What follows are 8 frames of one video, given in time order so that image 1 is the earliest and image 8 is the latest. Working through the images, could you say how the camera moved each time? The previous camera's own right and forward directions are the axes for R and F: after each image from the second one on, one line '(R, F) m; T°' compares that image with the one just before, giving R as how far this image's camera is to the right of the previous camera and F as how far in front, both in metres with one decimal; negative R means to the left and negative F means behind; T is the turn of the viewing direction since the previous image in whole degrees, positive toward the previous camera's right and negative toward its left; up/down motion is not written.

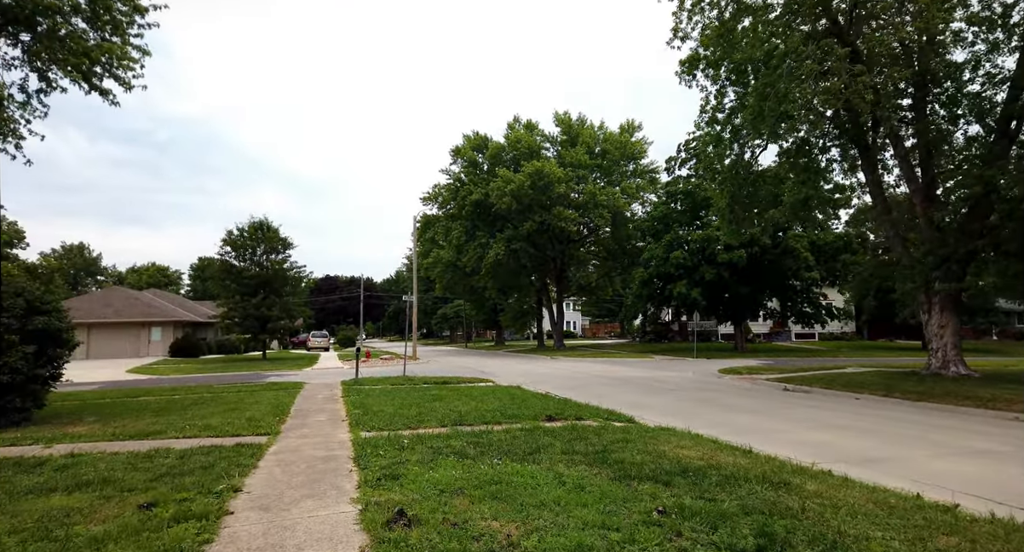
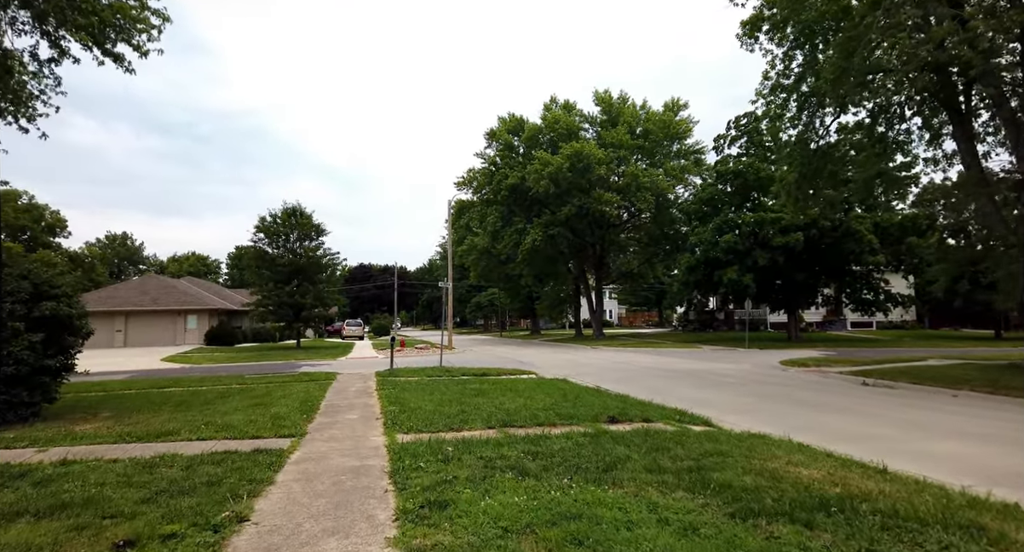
(-0.4, +1.3) m; -3°
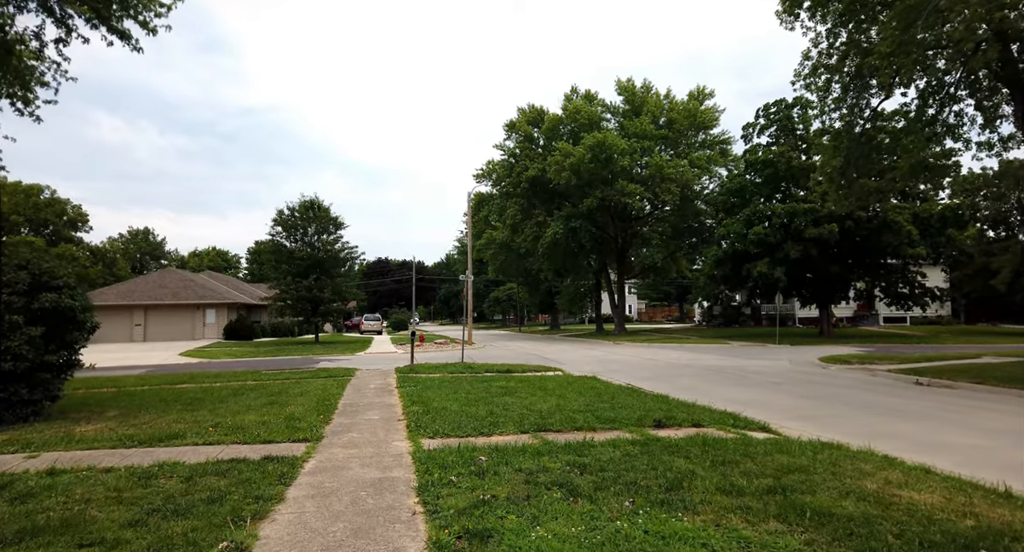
(-0.3, +0.8) m; -2°
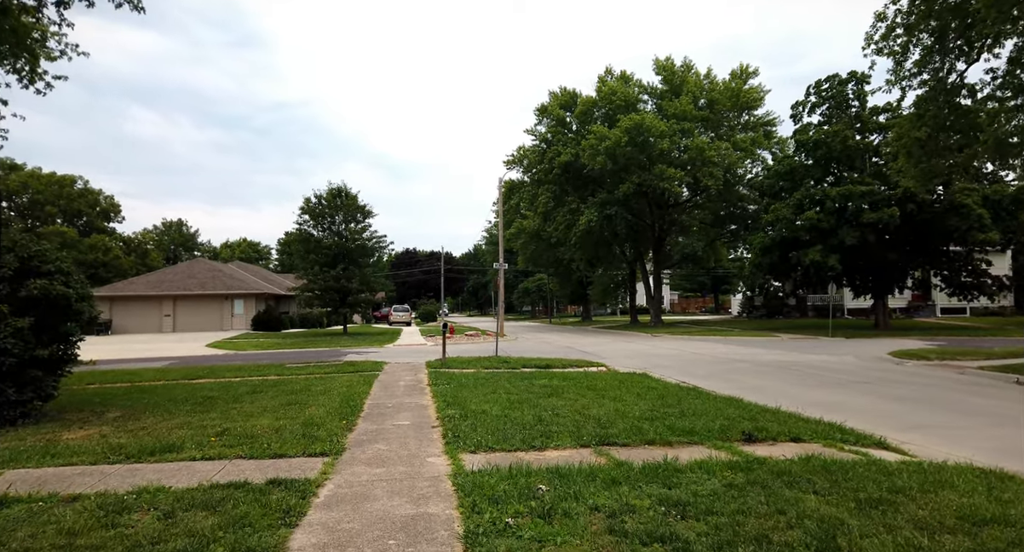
(-0.3, +1.2) m; -3°
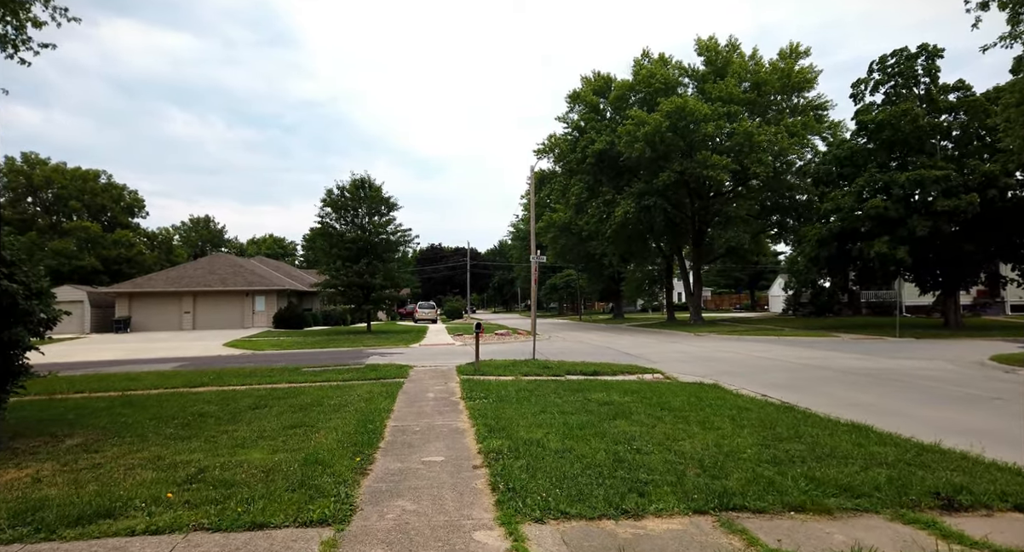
(-0.4, +1.8) m; -3°
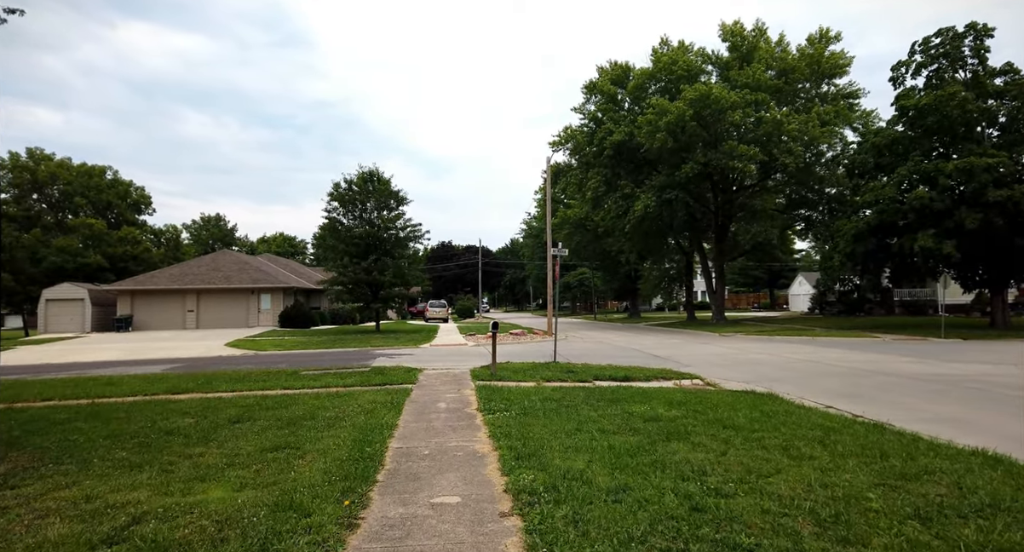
(-0.2, +1.3) m; -1°
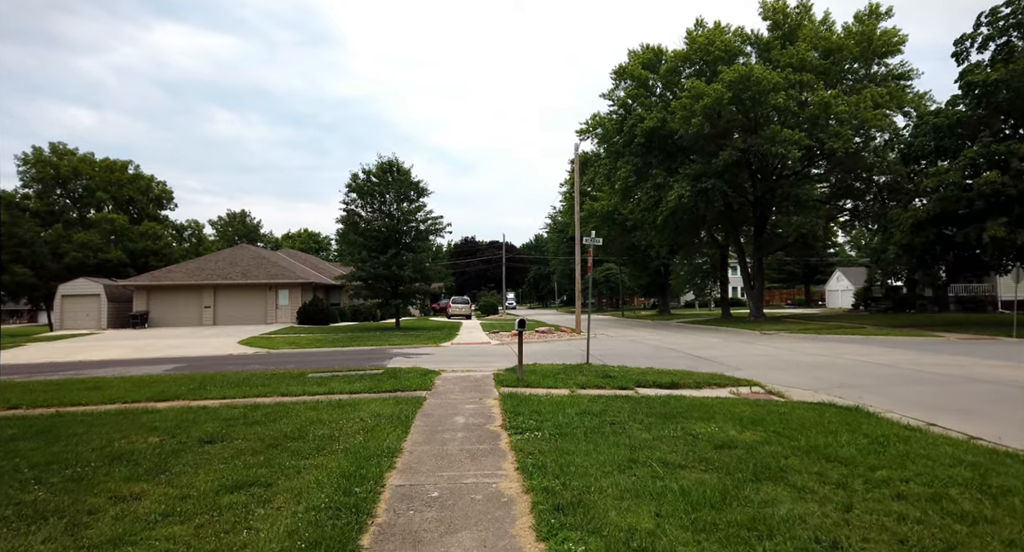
(-0.1, +1.4) m; -3°
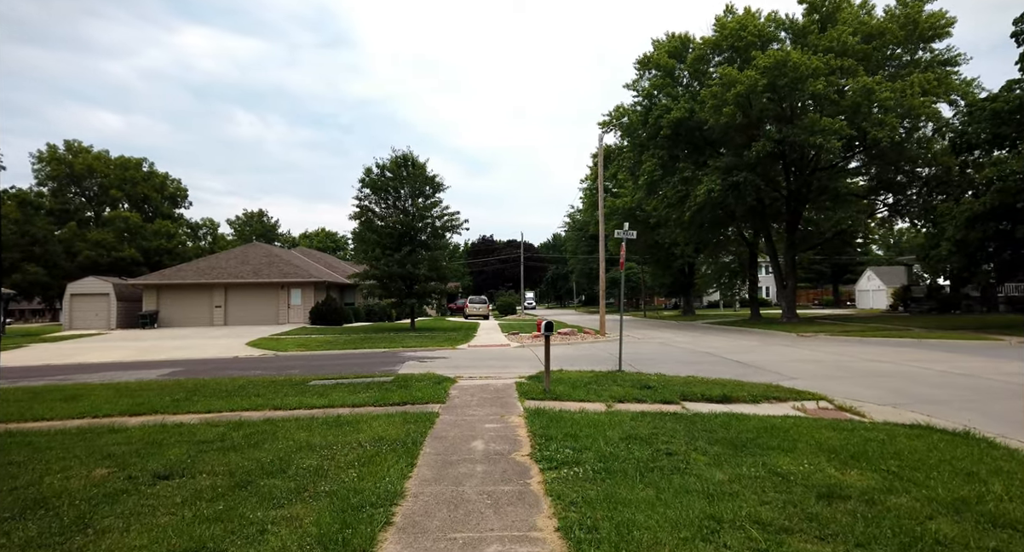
(-0.1, +1.2) m; -2°
